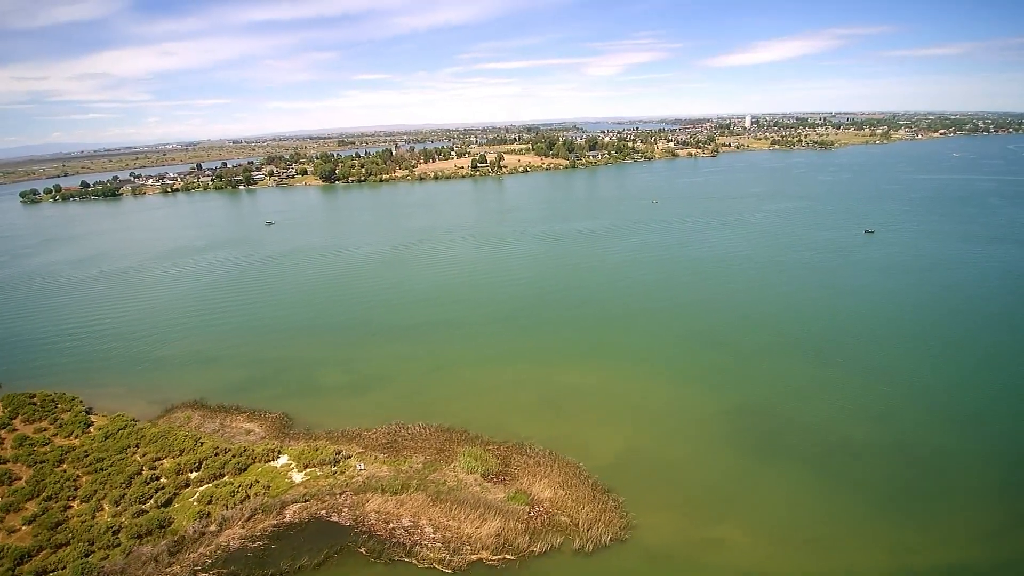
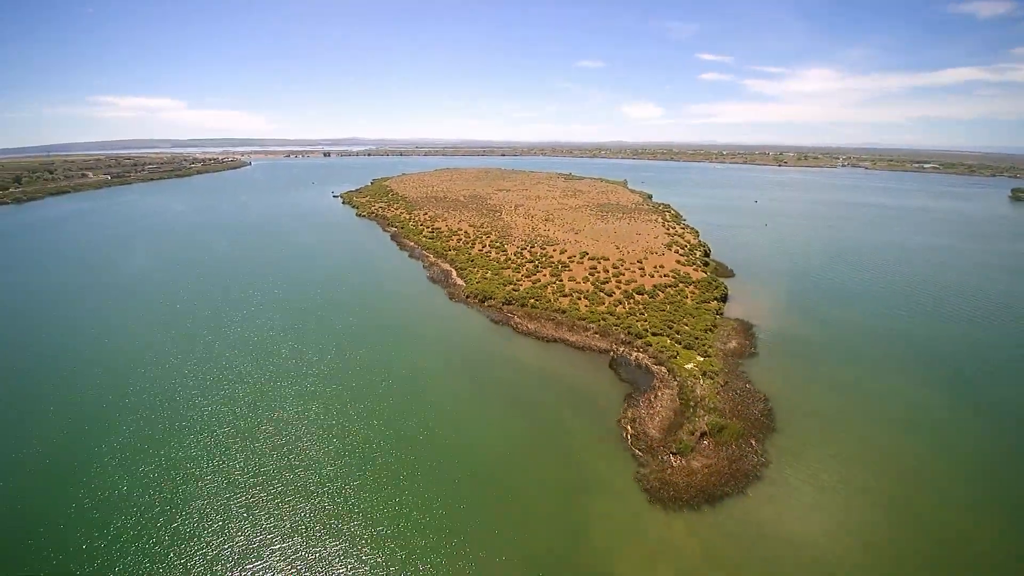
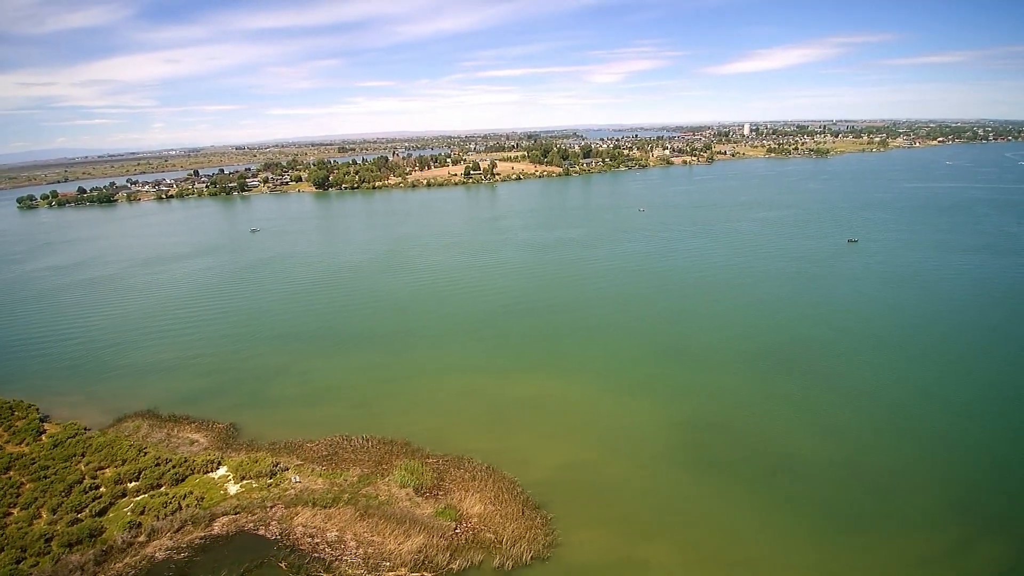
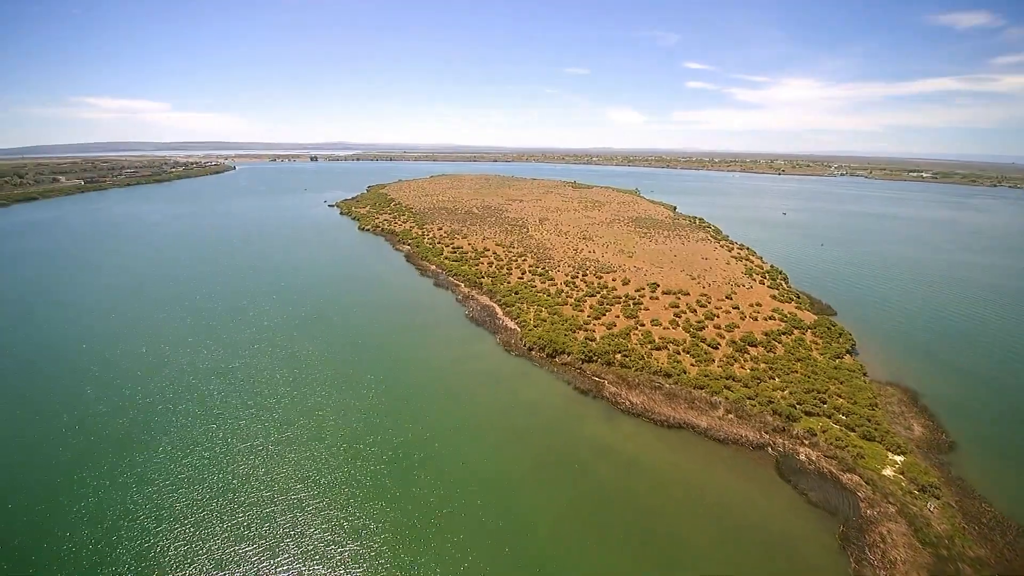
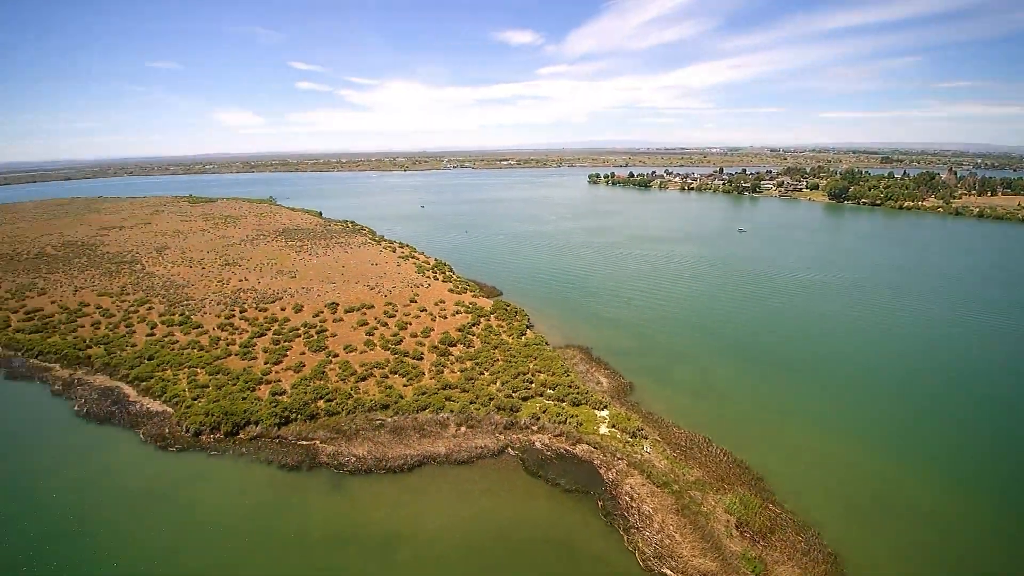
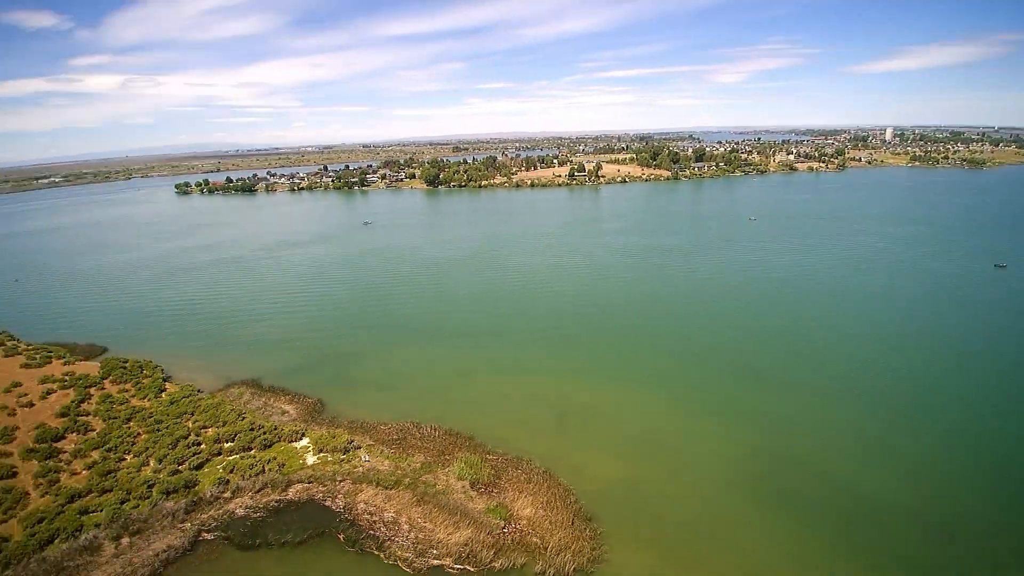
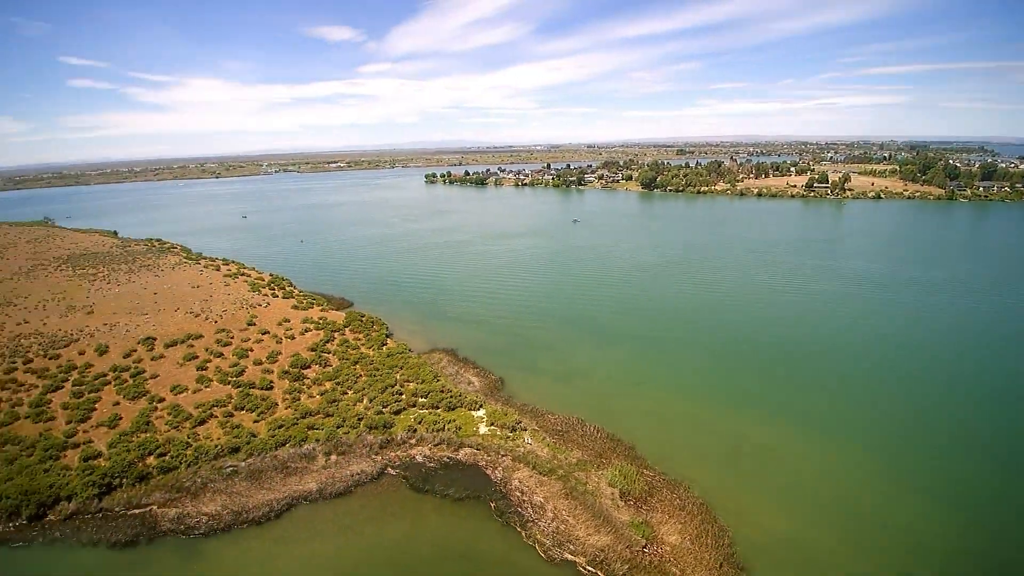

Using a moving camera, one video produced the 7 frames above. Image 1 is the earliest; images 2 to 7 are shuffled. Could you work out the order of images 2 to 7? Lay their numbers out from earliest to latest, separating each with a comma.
3, 6, 7, 5, 4, 2
